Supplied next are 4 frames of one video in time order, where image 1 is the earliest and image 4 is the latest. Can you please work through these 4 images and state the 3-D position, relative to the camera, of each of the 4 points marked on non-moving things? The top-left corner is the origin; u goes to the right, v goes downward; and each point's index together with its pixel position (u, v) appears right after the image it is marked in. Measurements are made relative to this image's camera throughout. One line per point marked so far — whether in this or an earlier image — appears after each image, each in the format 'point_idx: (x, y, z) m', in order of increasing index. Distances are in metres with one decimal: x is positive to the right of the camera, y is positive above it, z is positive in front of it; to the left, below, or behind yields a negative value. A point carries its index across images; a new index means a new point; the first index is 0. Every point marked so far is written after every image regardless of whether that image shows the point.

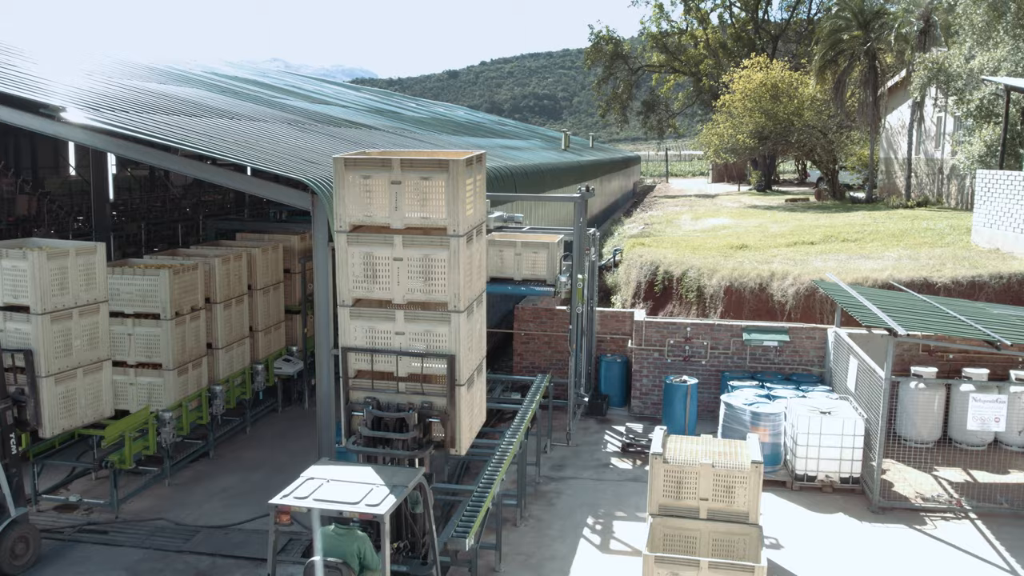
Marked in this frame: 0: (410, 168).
0: (-0.8, +0.9, +6.4) m
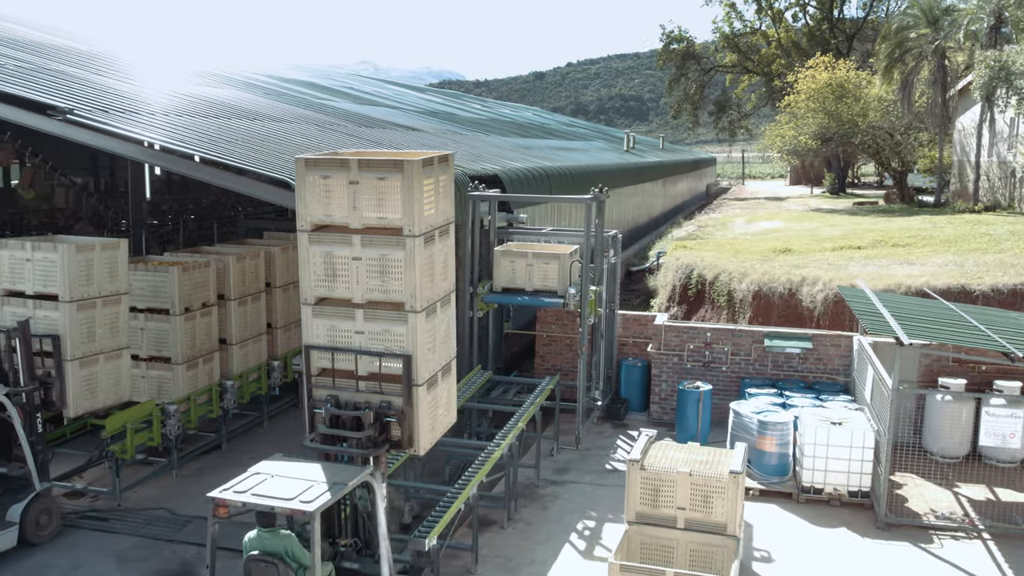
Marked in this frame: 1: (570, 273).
0: (-1.1, +0.9, +6.4) m
1: (+0.8, +0.1, +12.4) m
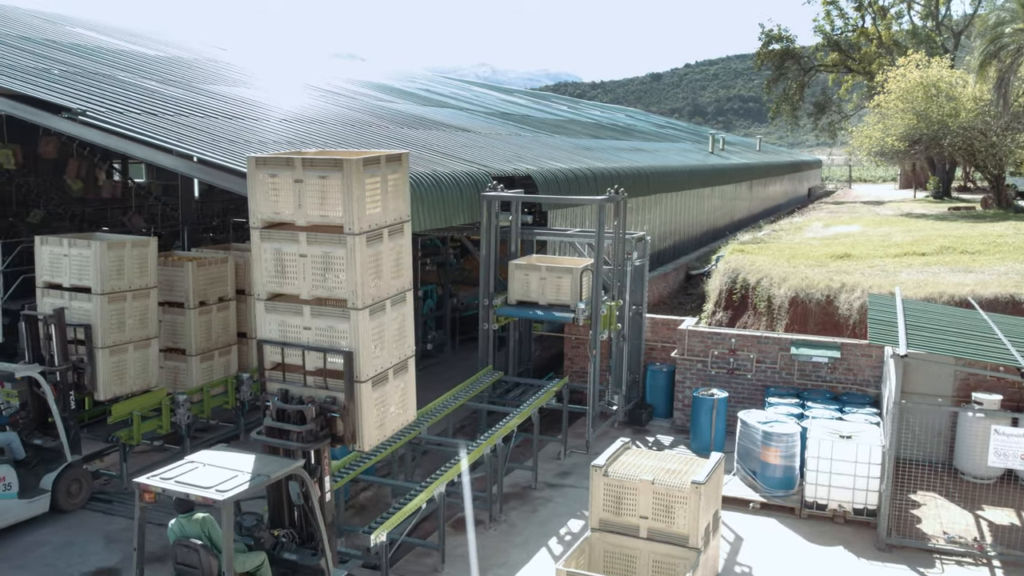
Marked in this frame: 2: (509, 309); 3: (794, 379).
0: (-1.5, +0.9, +6.5) m
1: (+1.0, +0.1, +12.2) m
2: (0.0, -0.2, +12.4) m
3: (+4.1, -1.3, +12.6) m
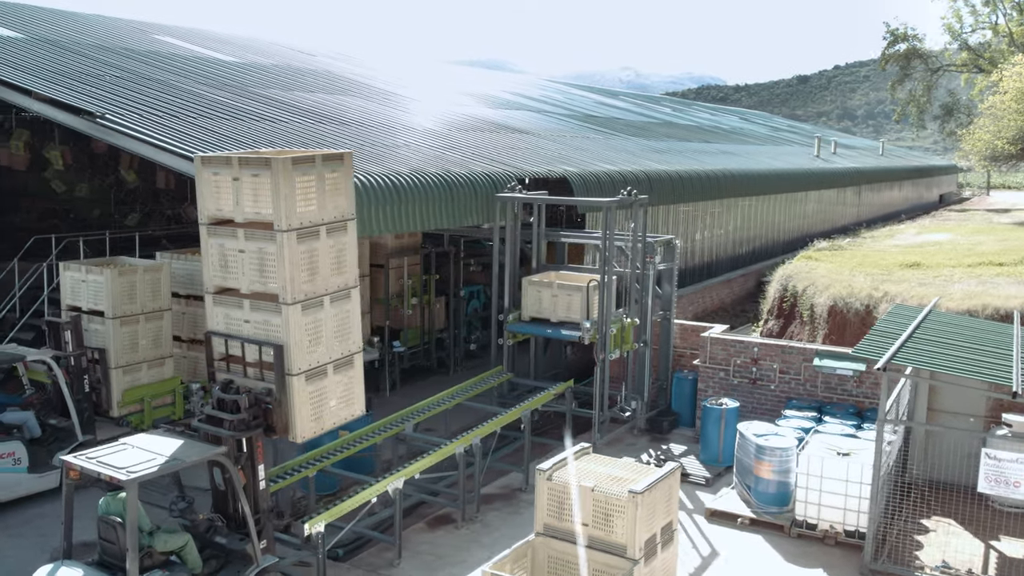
0: (-2.1, +1.0, +6.8) m
1: (+1.2, +0.1, +12.1) m
2: (+0.1, -0.2, +12.4) m
3: (+4.2, -1.4, +12.1) m
